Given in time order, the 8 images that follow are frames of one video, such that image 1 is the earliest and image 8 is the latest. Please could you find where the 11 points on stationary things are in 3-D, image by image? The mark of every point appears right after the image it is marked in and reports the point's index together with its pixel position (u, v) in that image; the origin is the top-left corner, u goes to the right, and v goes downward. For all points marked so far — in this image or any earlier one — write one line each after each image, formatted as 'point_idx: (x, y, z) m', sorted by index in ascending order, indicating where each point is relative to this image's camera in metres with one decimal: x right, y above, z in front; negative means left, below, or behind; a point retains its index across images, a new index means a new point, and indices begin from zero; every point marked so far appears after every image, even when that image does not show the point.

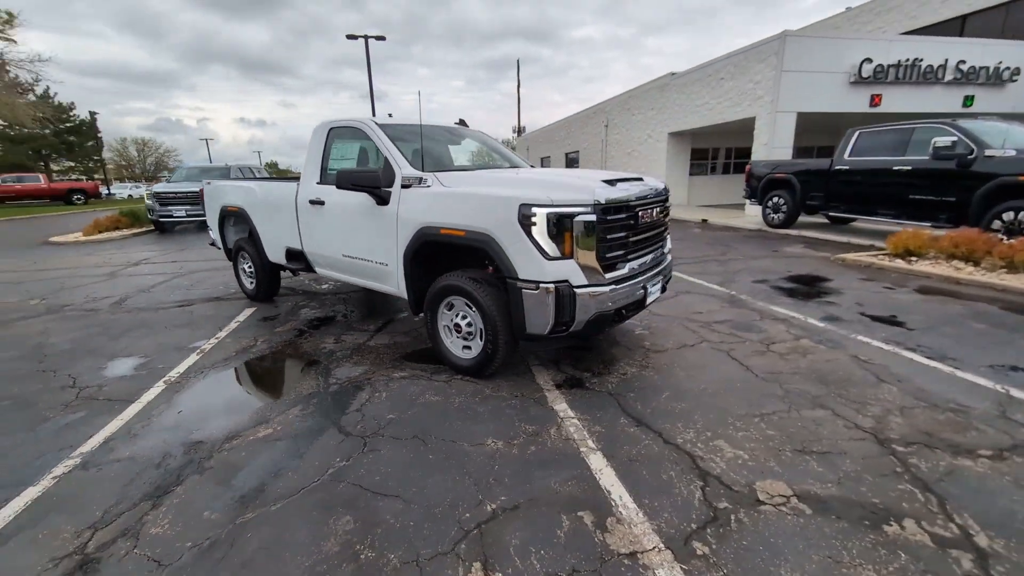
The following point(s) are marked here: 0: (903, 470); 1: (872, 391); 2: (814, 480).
0: (+2.2, -1.0, +2.5) m
1: (+2.8, -0.8, +3.4) m
2: (+1.7, -1.1, +2.4) m
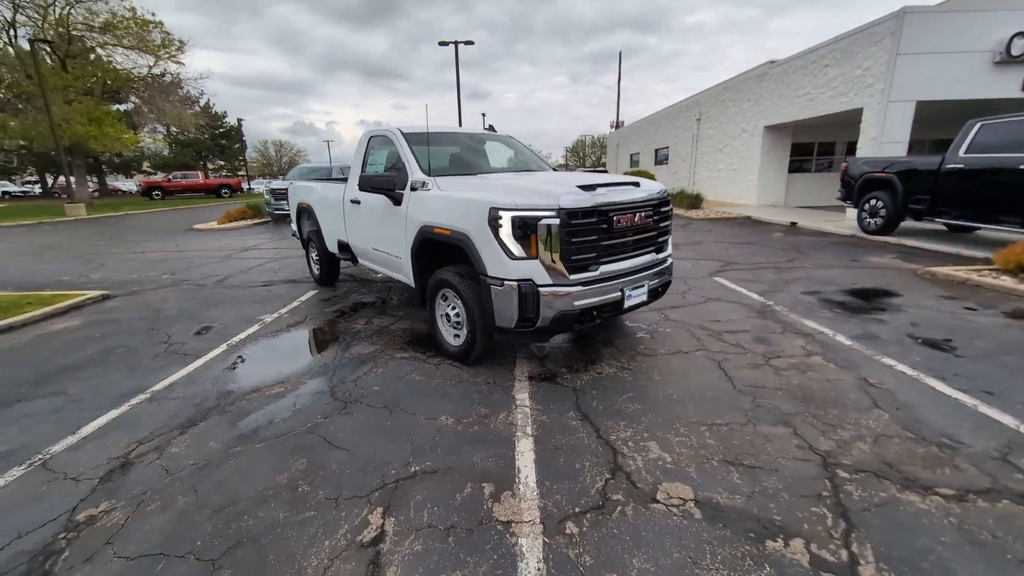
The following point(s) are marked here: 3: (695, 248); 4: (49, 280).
0: (+1.7, -1.1, +2.4) m
1: (+2.5, -0.9, +3.1) m
2: (+1.2, -1.1, +2.4) m
3: (+4.2, +0.9, +10.1) m
4: (-8.5, +0.1, +8.0) m
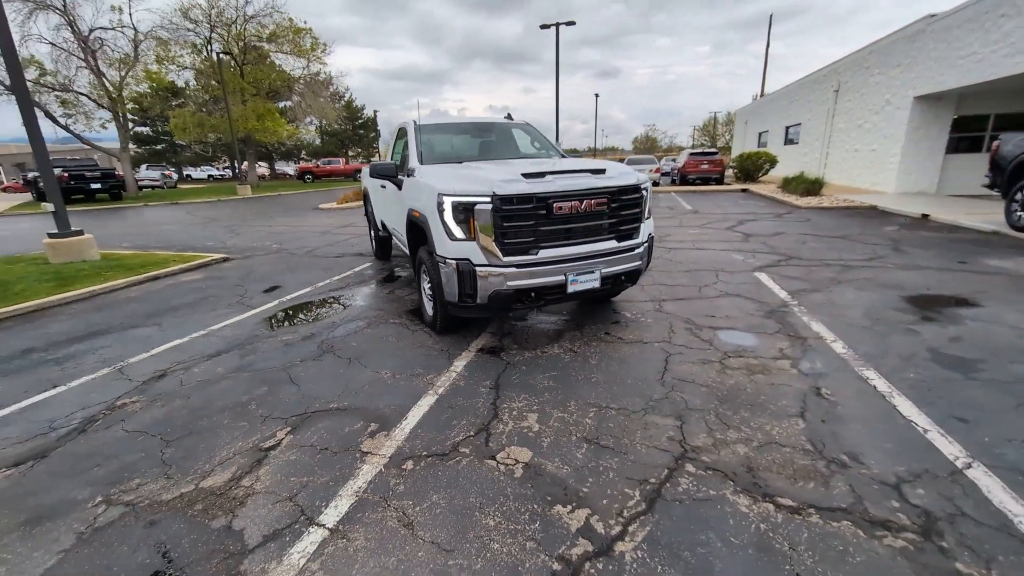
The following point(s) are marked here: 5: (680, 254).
0: (+0.8, -1.1, +2.4) m
1: (+1.7, -0.9, +3.0) m
2: (+0.3, -1.0, +2.6) m
3: (+5.3, +1.0, +9.1) m
4: (-7.5, +1.0, +10.5) m
5: (+3.1, +0.6, +8.1) m
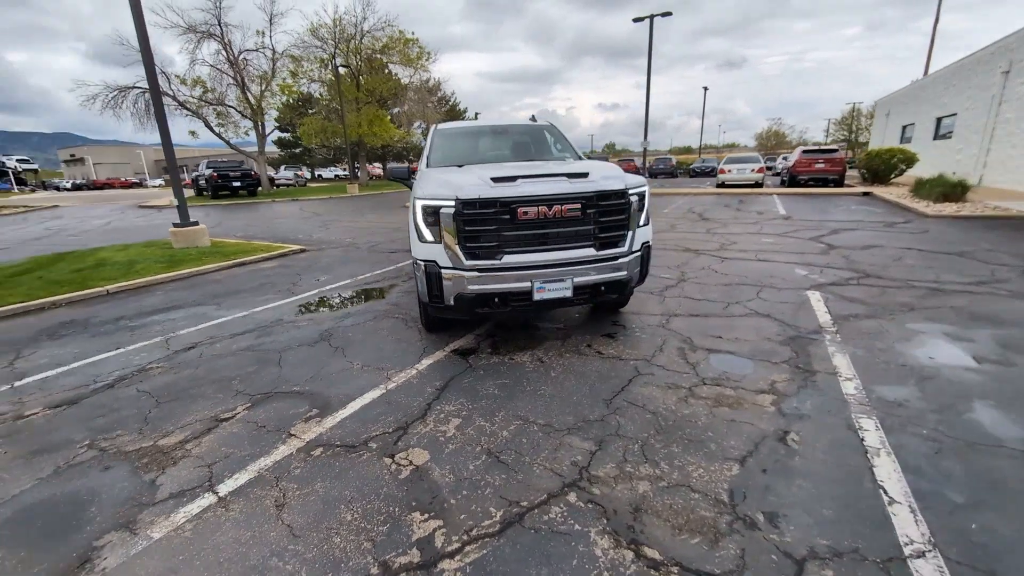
0: (+0.1, -1.2, +2.3) m
1: (+1.1, -1.0, +2.6) m
2: (-0.4, -1.1, +2.6) m
3: (+6.1, +0.6, +7.8) m
4: (-6.1, +1.4, +12.0) m
5: (+3.7, +0.4, +7.3) m
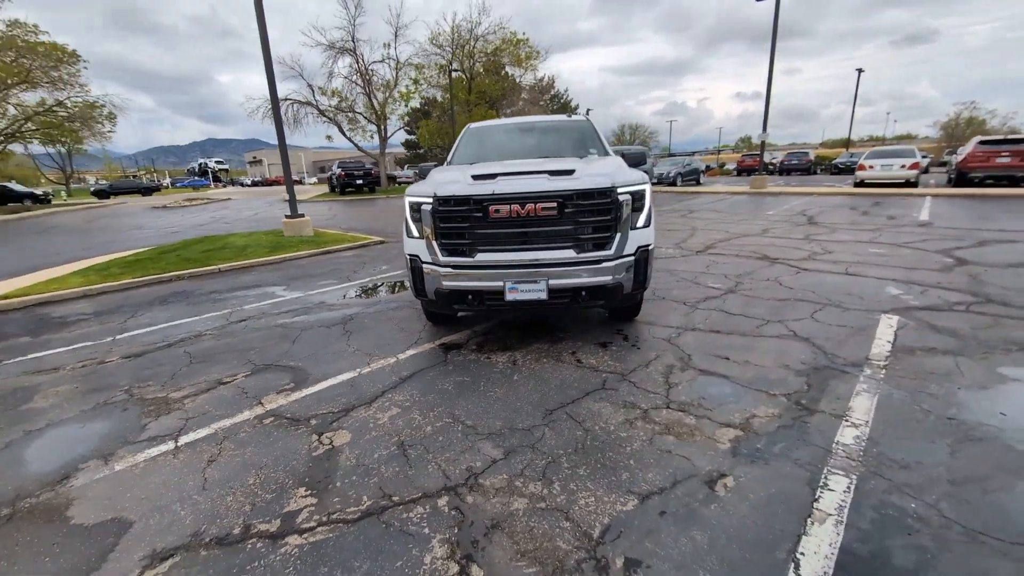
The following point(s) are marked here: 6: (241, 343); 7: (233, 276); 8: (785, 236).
0: (-0.6, -1.1, +2.3) m
1: (+0.4, -1.1, +2.4) m
2: (-1.0, -1.0, +2.7) m
3: (+6.7, +0.2, +6.1) m
4: (-4.0, +1.8, +13.2) m
5: (+4.2, +0.1, +6.2) m
6: (-2.9, -0.6, +4.7) m
7: (-5.1, +0.2, +8.0) m
8: (+6.0, +1.1, +9.5) m
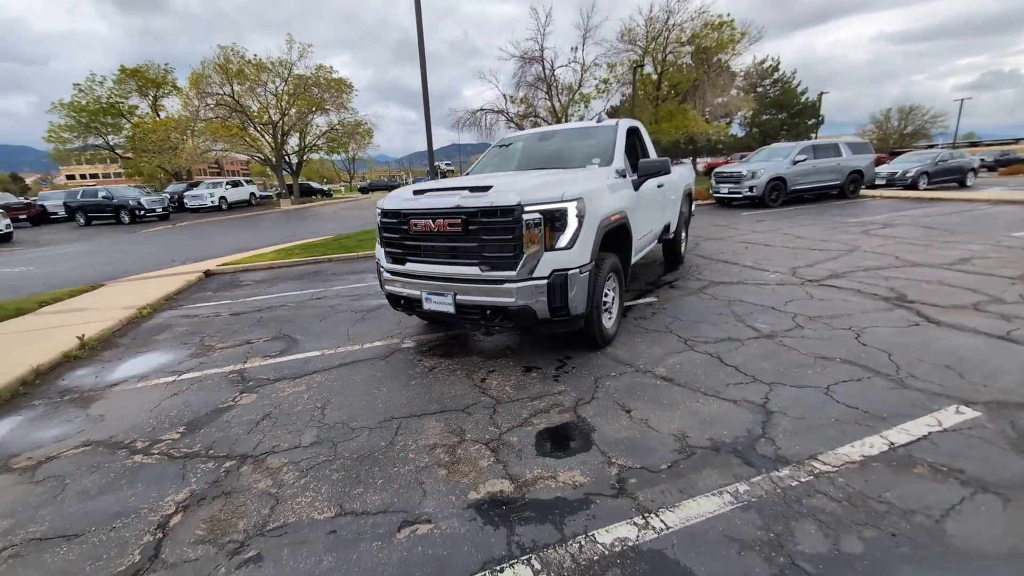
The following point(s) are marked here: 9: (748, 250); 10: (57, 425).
0: (-2.1, -1.1, +3.0) m
1: (-1.1, -1.2, +2.6) m
2: (-2.2, -1.0, +3.5) m
3: (+6.2, -0.6, +3.2) m
4: (0.0, +1.9, +14.2) m
5: (+4.1, -0.5, +4.4) m
6: (-3.1, -0.4, +6.1) m
7: (-3.5, +0.6, +10.0) m
8: (+7.2, +0.3, +6.6) m
9: (+4.9, +0.8, +9.0) m
10: (-3.6, -1.1, +3.5) m
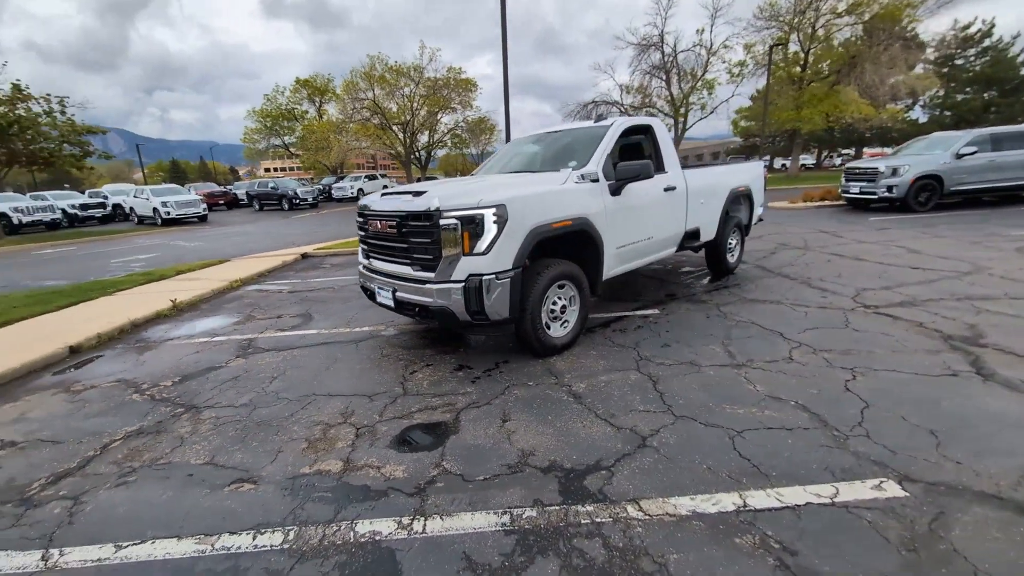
0: (-2.9, -1.0, +3.8) m
1: (-2.1, -1.1, +3.1) m
2: (-2.9, -0.8, +4.3) m
3: (+5.1, -1.1, +1.7) m
4: (+2.3, +2.0, +13.9) m
5: (+3.4, -0.8, +3.4) m
6: (-3.0, -0.1, +7.1) m
7: (-2.2, +0.9, +10.9) m
8: (+7.0, -0.3, +4.7) m
9: (+5.5, +0.4, +7.6) m
10: (-4.3, -0.8, +4.7) m
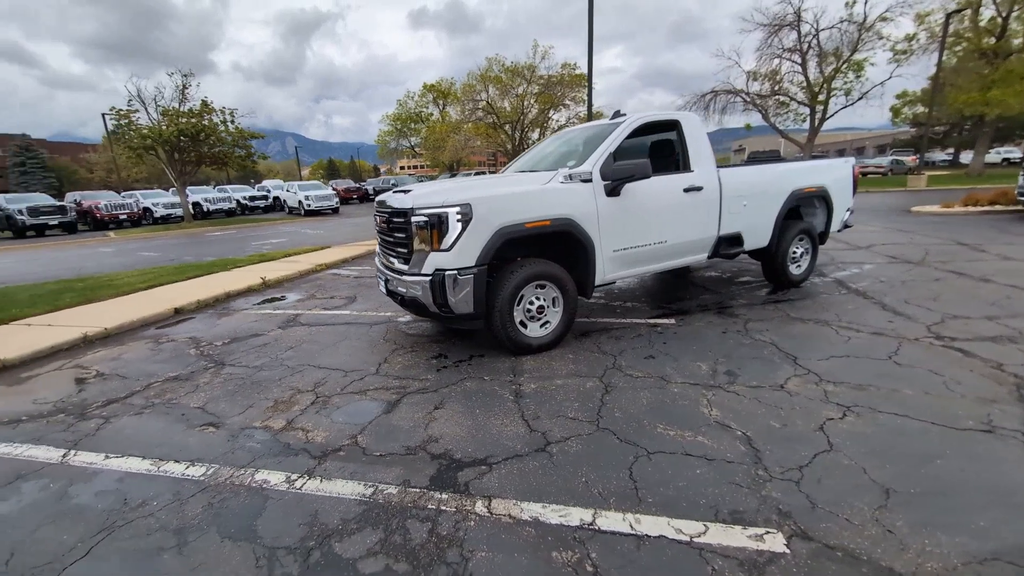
0: (-3.2, -0.7, +4.7) m
1: (-2.6, -0.9, +3.9) m
2: (-3.0, -0.6, +5.2) m
3: (+4.0, -1.4, +0.6) m
4: (+4.7, +1.8, +13.1) m
5: (+2.8, -1.0, +2.8) m
6: (-2.3, +0.1, +7.9) m
7: (-0.6, +1.1, +11.4) m
8: (+6.6, -0.7, +3.0) m
9: (+6.0, +0.1, +6.2) m
10: (-4.3, -0.5, +6.0) m
